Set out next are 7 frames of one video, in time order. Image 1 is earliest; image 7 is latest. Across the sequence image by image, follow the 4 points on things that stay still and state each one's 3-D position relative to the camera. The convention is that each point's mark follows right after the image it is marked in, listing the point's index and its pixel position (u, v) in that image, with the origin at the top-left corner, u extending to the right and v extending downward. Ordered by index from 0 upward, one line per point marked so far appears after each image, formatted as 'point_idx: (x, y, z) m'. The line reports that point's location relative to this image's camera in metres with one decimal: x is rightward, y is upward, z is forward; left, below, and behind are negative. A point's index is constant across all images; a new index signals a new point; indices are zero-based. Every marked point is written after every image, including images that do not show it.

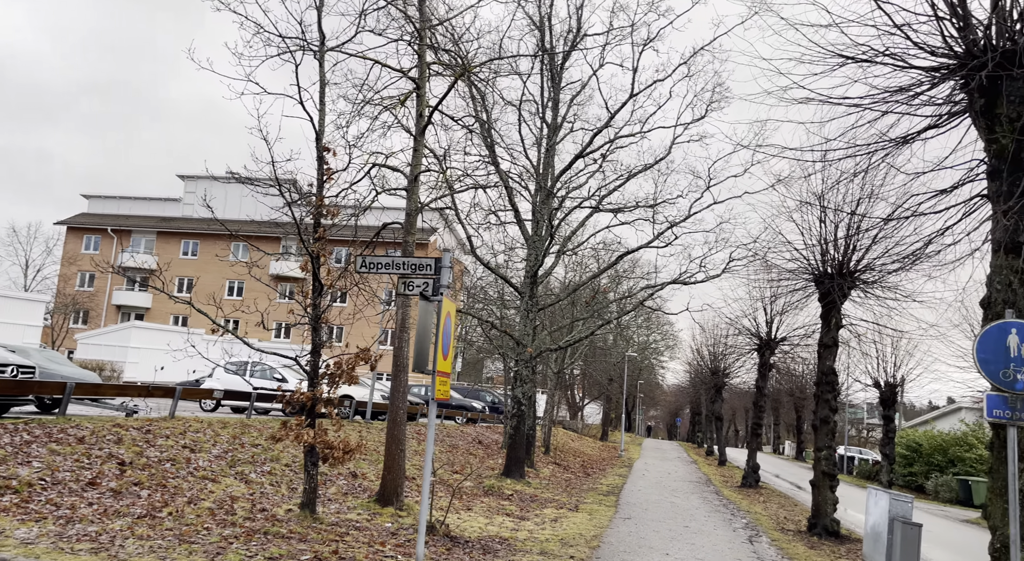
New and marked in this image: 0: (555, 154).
0: (+0.9, +2.6, +17.4) m
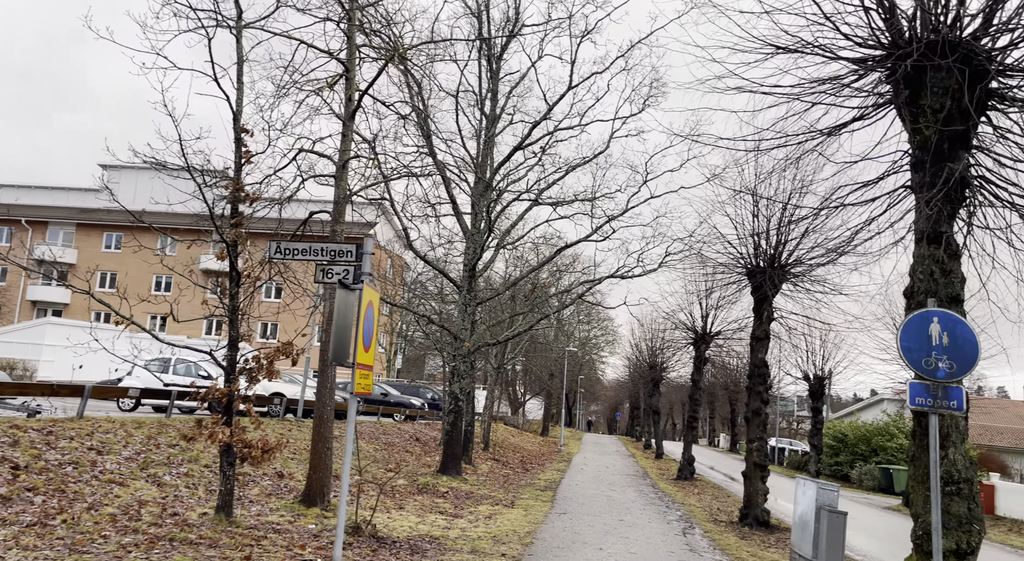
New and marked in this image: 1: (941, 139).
0: (-0.4, +2.8, +17.2) m
1: (+3.7, +1.2, +7.2) m
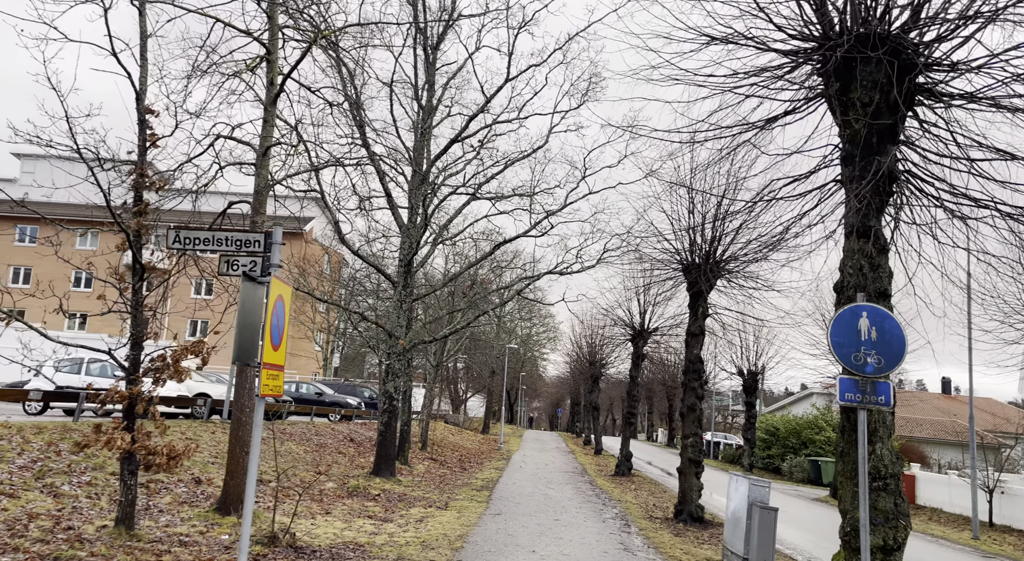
0: (-1.7, +2.8, +16.9) m
1: (+3.1, +1.3, +7.2) m
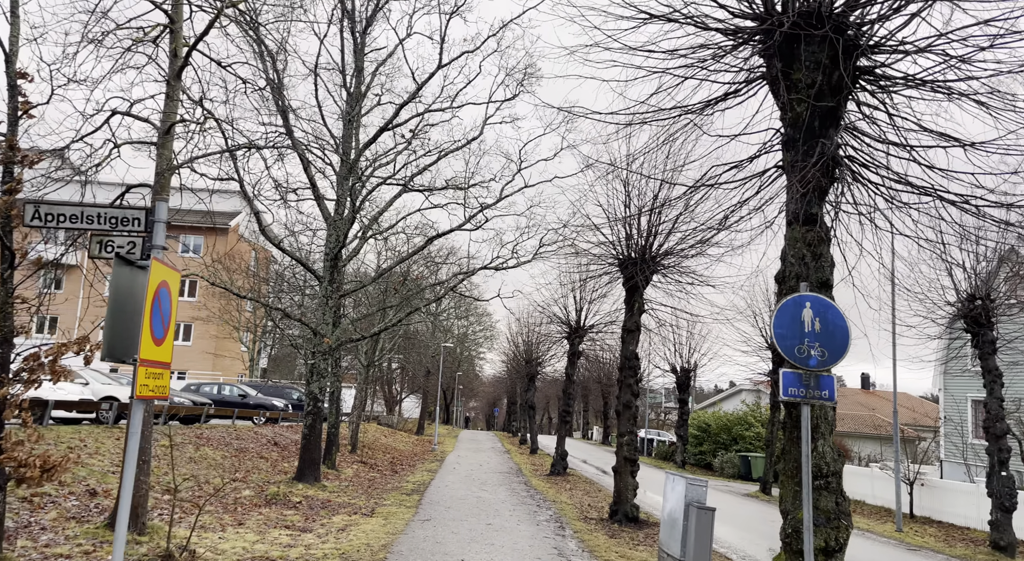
0: (-3.0, +2.9, +16.2) m
1: (+2.4, +1.3, +6.9) m
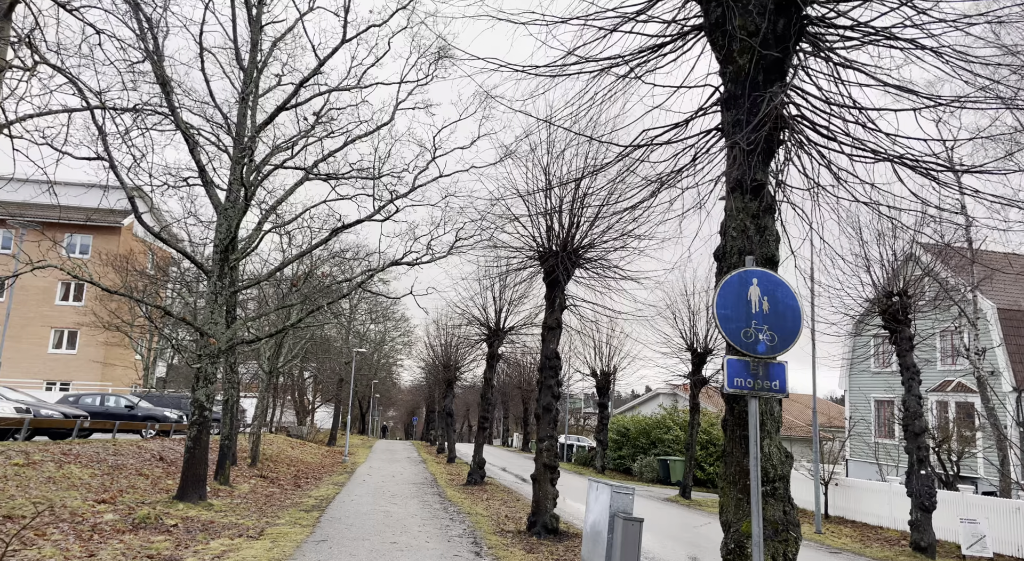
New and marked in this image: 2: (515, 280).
0: (-4.6, +3.0, +14.7) m
1: (+1.7, +1.5, +6.0) m
2: (0.0, 0.0, +15.9) m
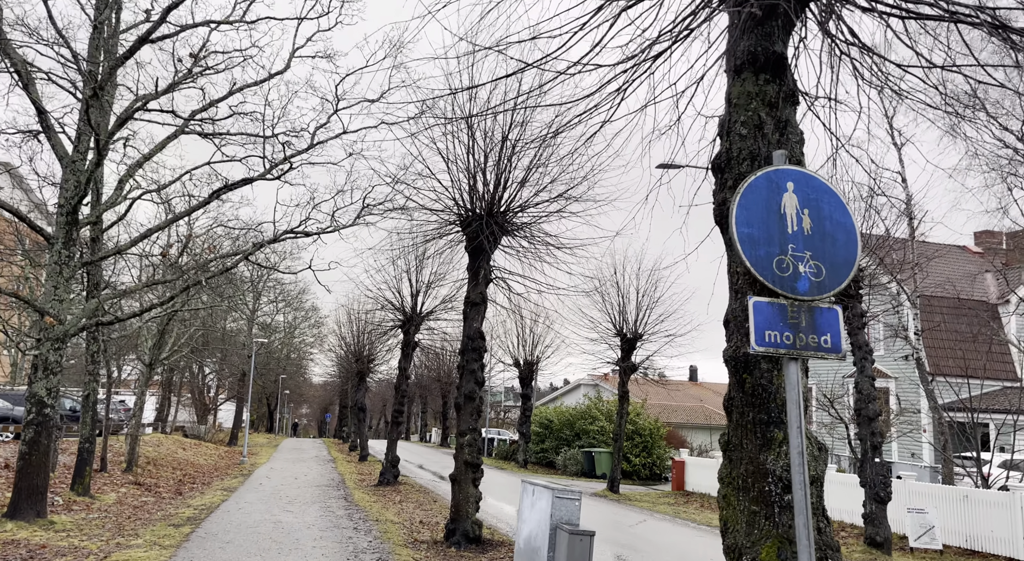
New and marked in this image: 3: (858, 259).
0: (-5.9, +3.4, +12.2) m
1: (+1.3, +1.9, +4.2) m
2: (-1.4, +0.5, +13.8) m
3: (+1.5, +0.1, +3.6) m
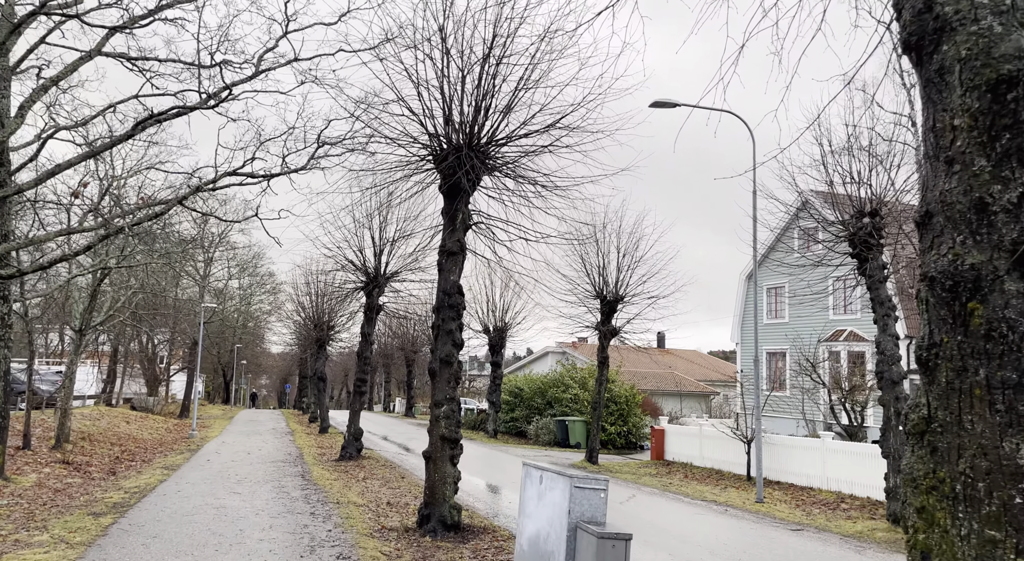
0: (-6.1, +4.1, +10.0) m
1: (+1.4, +2.3, +2.3) m
2: (-1.7, +1.2, +11.9) m
3: (+1.7, +0.5, +1.8) m
